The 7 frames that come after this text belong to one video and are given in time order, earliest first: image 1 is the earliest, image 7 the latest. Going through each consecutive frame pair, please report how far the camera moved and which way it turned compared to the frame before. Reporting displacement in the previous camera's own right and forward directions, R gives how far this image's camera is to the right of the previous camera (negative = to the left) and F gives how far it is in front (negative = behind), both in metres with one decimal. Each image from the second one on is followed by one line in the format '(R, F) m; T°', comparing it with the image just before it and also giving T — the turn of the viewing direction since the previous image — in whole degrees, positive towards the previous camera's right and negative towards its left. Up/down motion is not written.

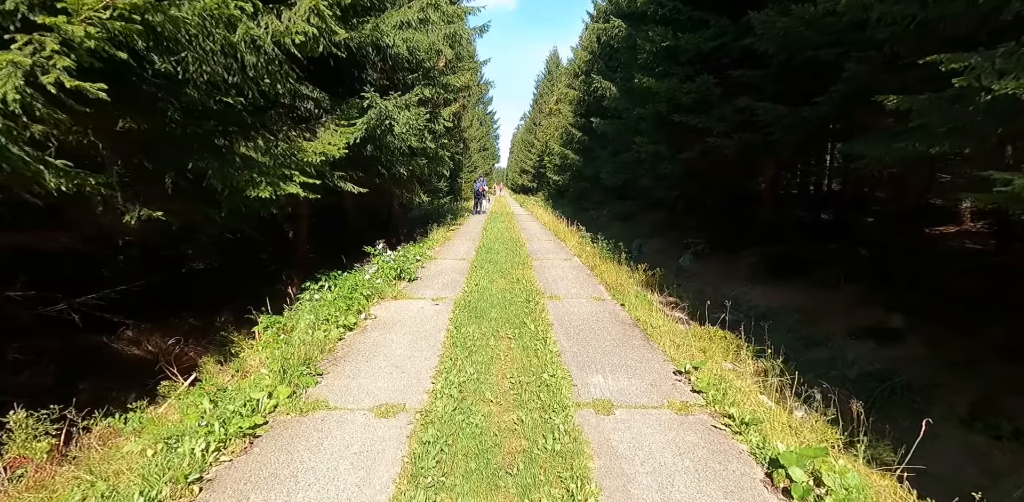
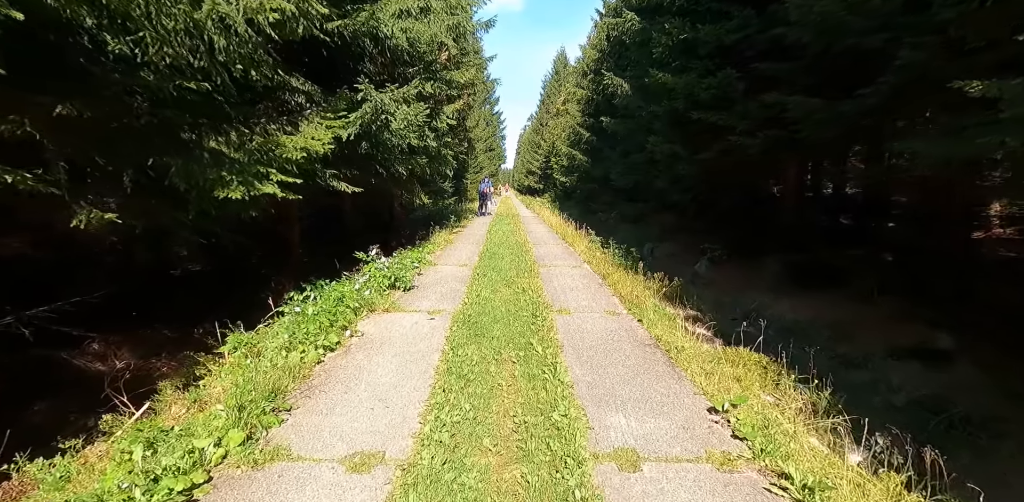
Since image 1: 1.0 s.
(0.0, +0.6) m; -1°
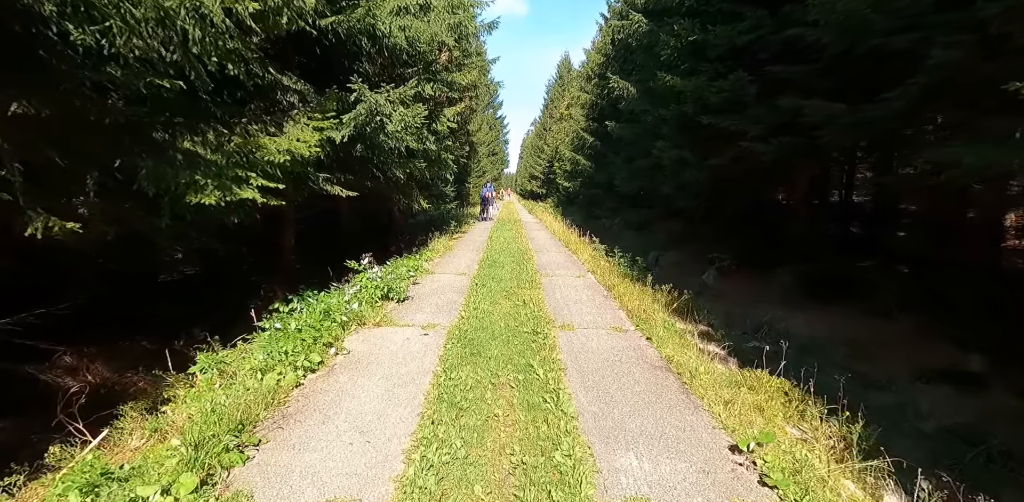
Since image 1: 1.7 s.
(0.0, +0.4) m; 0°
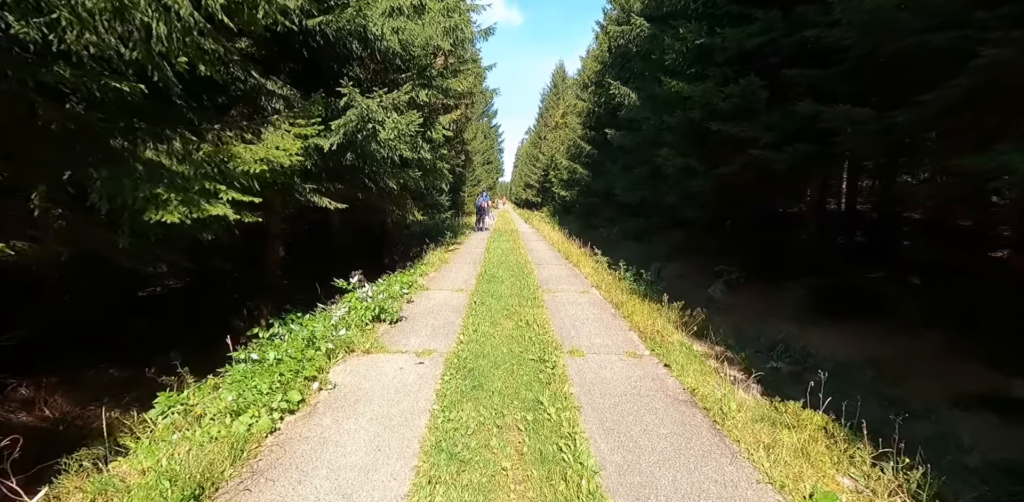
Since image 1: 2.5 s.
(-0.1, +0.5) m; +1°
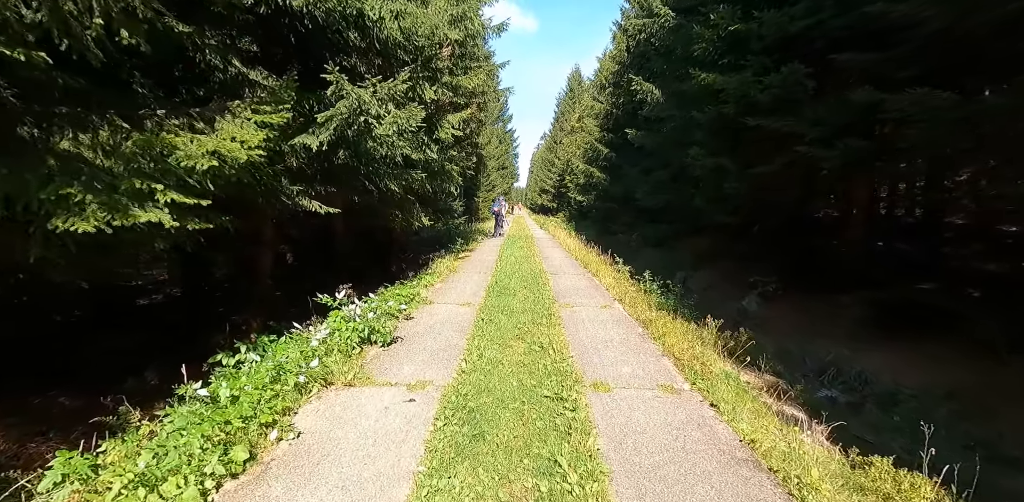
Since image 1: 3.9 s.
(0.0, +0.9) m; -2°
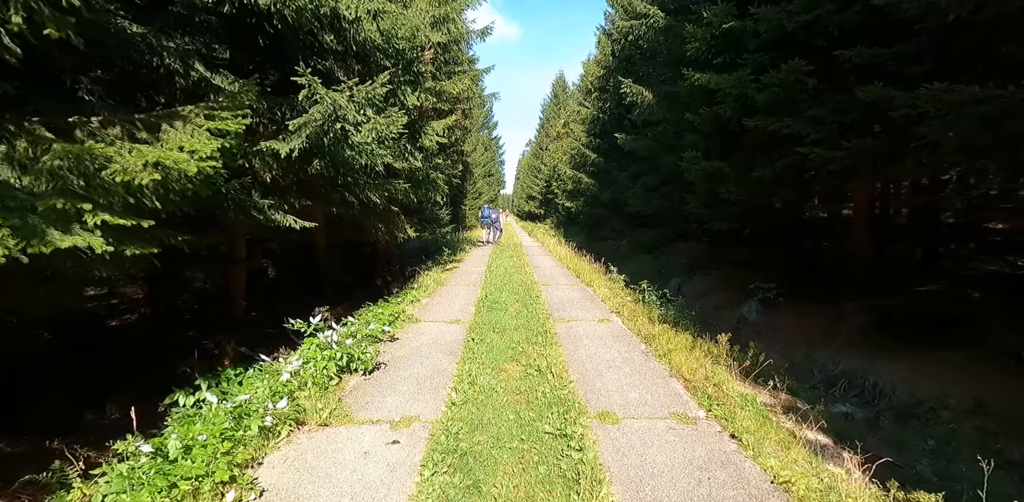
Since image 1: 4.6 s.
(0.0, +0.4) m; +2°
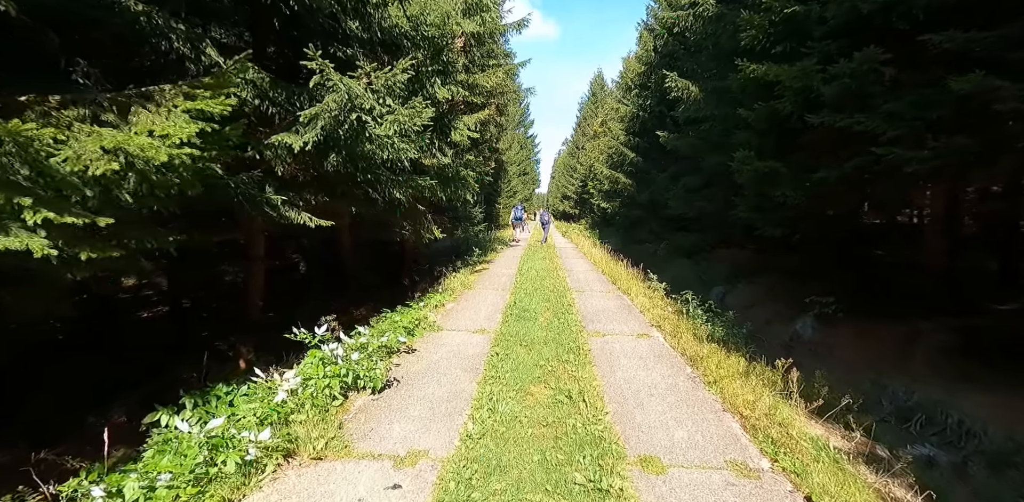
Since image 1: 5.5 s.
(0.0, +0.6) m; -4°
